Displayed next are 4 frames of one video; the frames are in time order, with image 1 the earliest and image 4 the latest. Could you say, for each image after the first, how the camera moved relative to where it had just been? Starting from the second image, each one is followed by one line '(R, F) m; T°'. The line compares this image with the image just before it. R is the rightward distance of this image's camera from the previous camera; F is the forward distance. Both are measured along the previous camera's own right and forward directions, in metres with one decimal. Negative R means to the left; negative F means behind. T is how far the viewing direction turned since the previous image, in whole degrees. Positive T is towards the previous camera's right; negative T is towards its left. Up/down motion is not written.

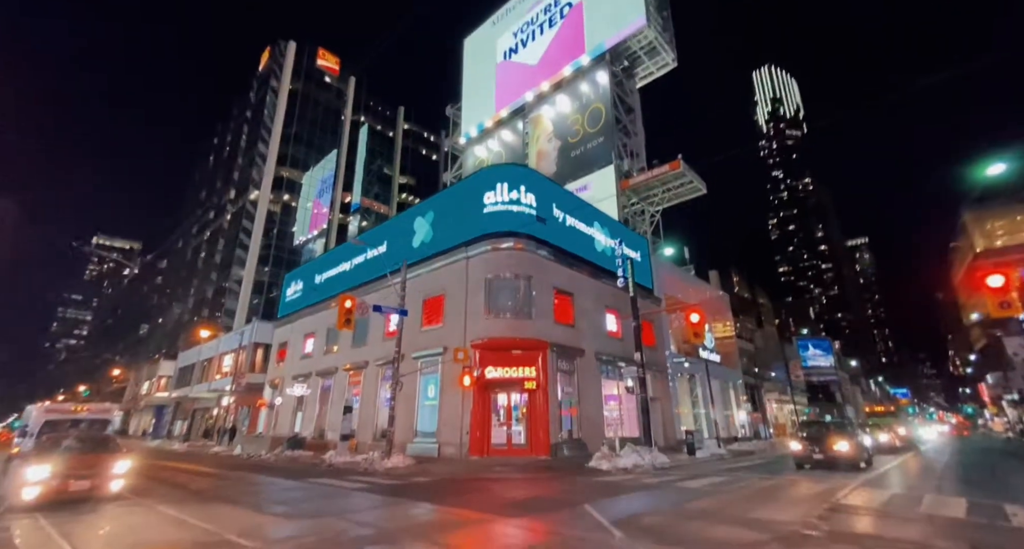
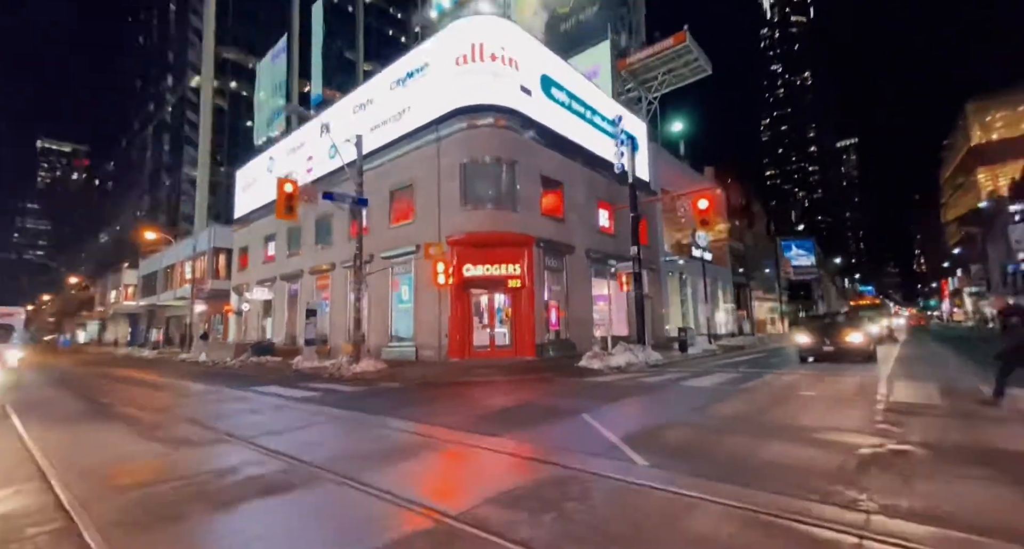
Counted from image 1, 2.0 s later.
(+0.1, +2.7) m; +2°
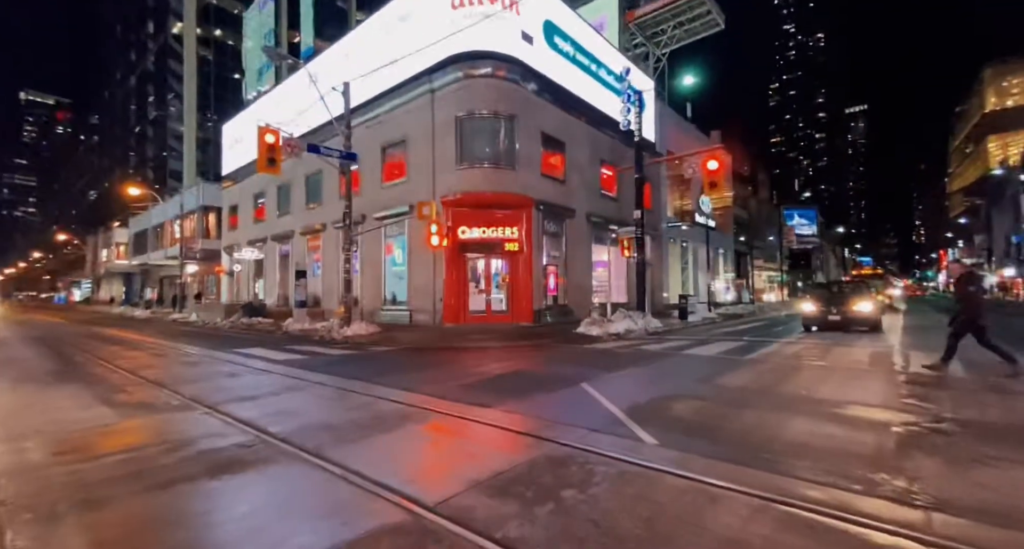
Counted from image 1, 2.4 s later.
(0.0, +0.7) m; 0°
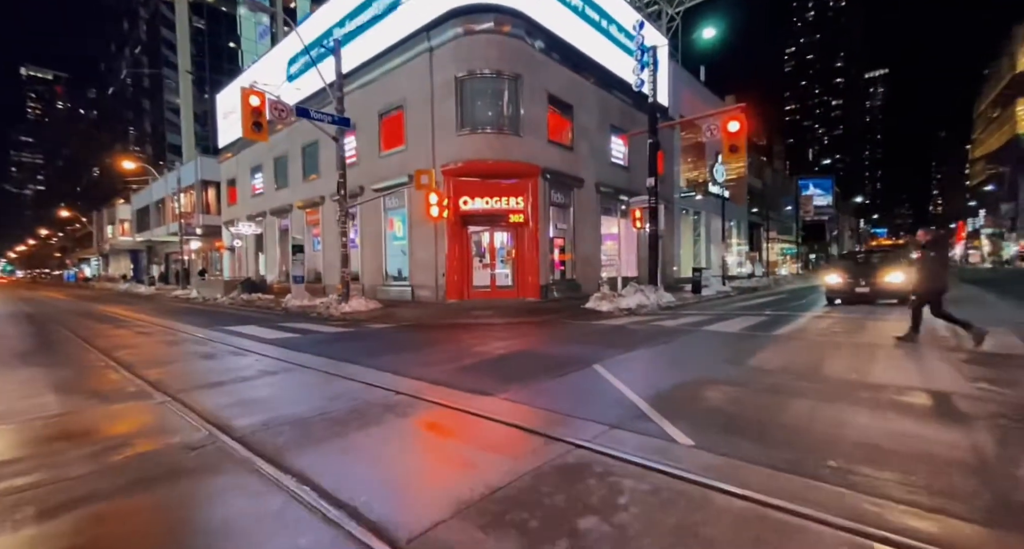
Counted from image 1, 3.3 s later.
(0.0, +0.9) m; -1°
